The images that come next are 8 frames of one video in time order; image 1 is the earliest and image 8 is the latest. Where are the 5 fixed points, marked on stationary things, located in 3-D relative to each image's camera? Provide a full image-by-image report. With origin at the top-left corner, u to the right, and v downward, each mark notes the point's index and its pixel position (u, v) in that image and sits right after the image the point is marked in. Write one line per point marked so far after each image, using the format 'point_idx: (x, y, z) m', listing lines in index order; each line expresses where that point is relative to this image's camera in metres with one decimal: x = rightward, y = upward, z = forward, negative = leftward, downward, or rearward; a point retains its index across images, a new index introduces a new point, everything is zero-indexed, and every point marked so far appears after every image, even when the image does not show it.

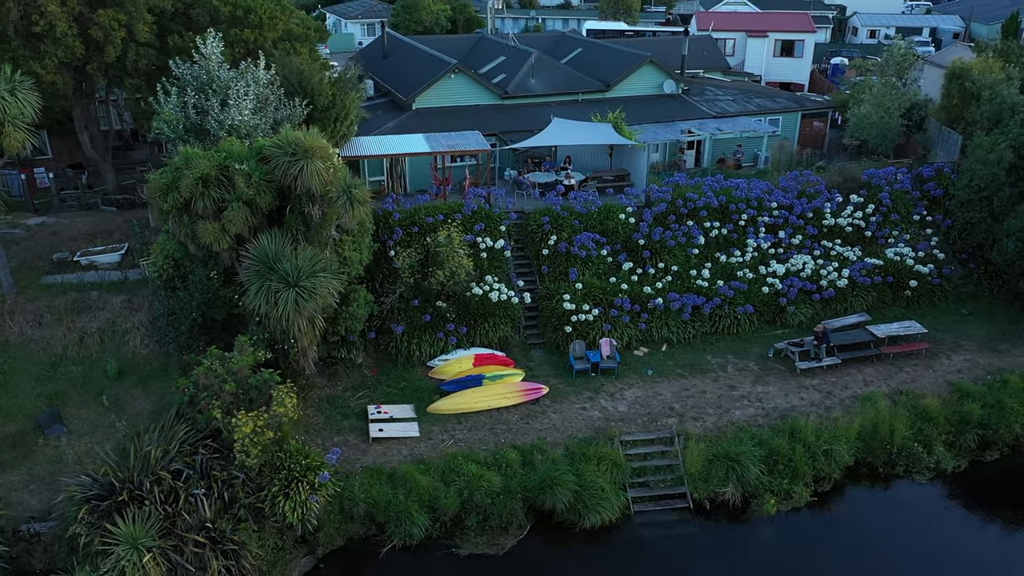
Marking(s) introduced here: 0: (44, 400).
0: (-8.4, -2.0, +14.9) m
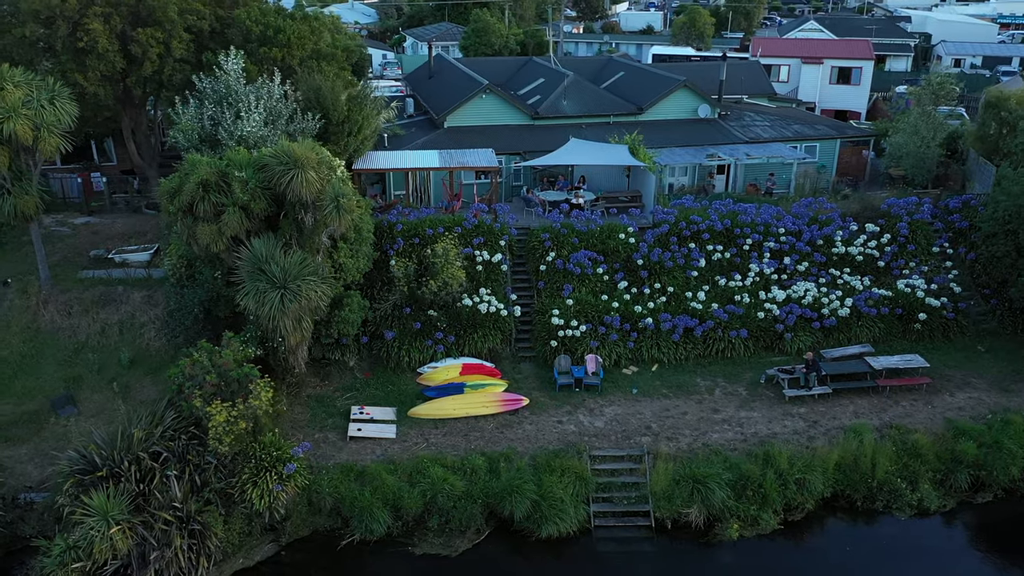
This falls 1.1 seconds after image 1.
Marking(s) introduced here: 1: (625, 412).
0: (-8.8, -1.9, +16.2) m
1: (+2.2, -2.4, +15.9) m
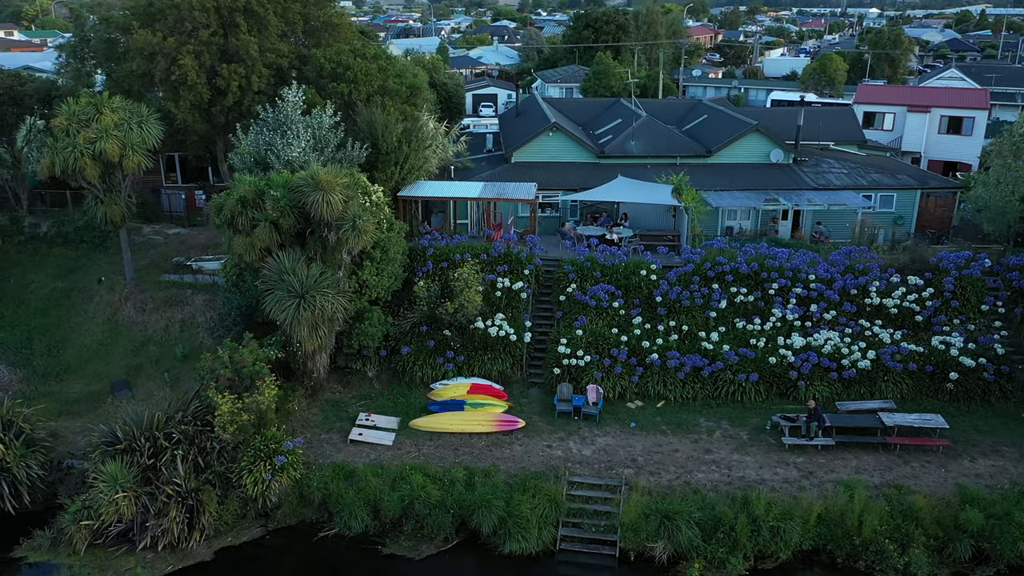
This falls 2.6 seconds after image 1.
0: (-8.6, -1.8, +18.4) m
1: (+2.0, -3.0, +16.1) m
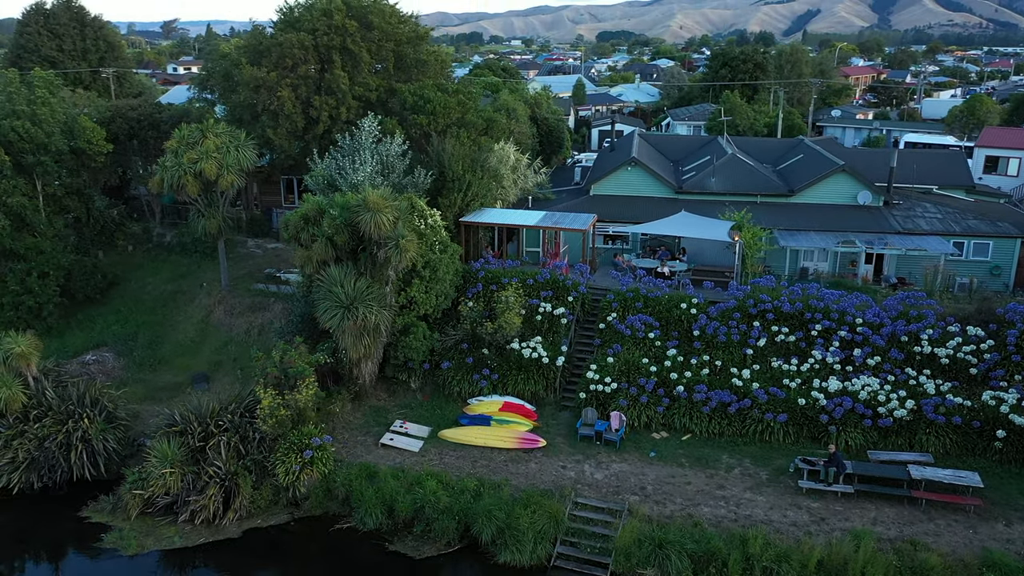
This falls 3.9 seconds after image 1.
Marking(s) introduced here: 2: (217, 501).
0: (-7.6, -1.9, +20.6) m
1: (+2.3, -3.6, +16.3) m
2: (-5.7, -4.1, +15.9) m
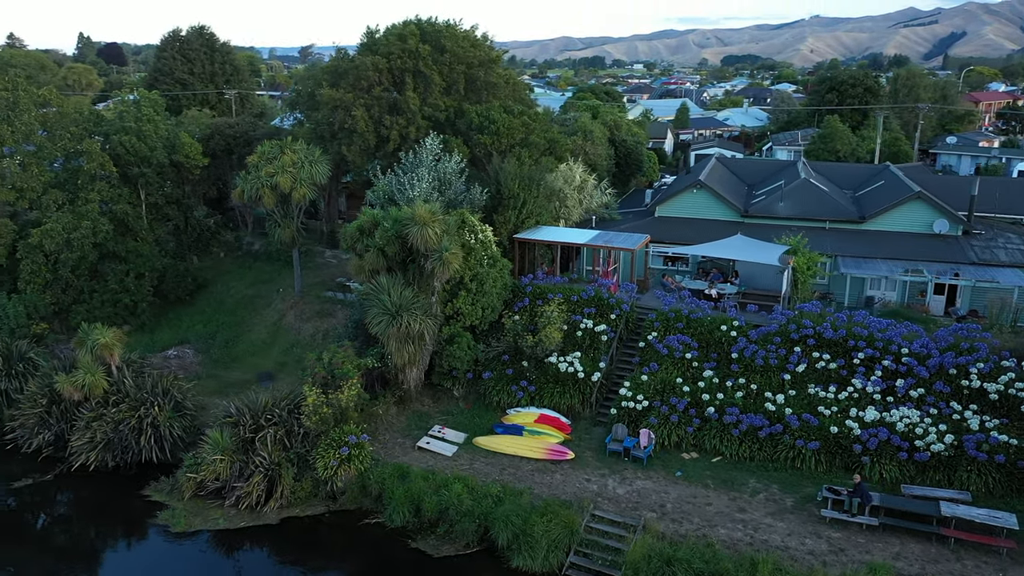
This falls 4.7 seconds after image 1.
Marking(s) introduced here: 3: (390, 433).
0: (-6.4, -2.0, +22.0) m
1: (+2.8, -4.0, +16.4) m
2: (-5.2, -4.1, +17.0) m
3: (-2.8, -3.3, +18.7) m
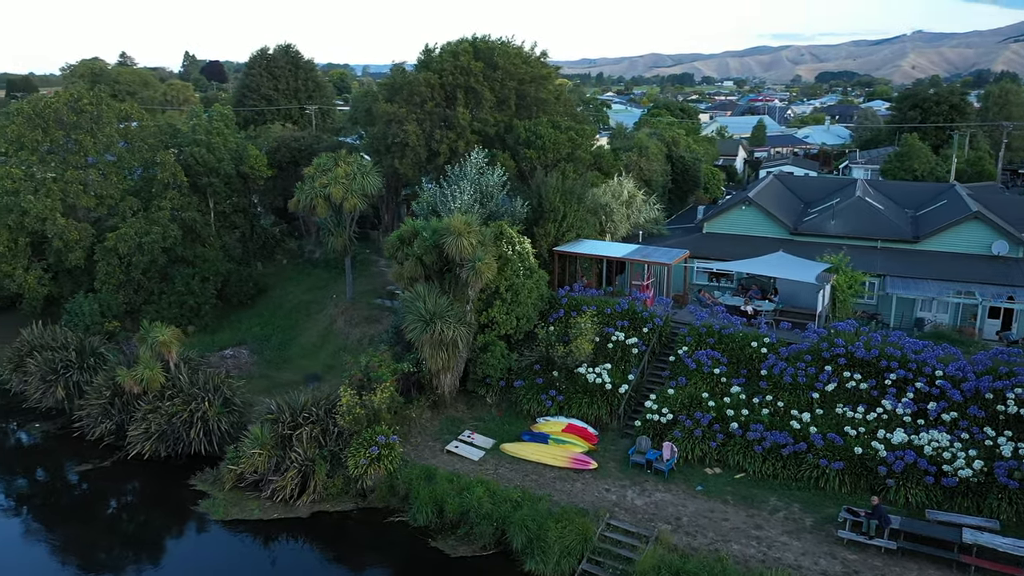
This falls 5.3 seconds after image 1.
0: (-5.3, -2.2, +23.0) m
1: (+3.2, -4.2, +16.5) m
2: (-4.7, -4.2, +17.9) m
3: (-2.1, -3.5, +19.3) m
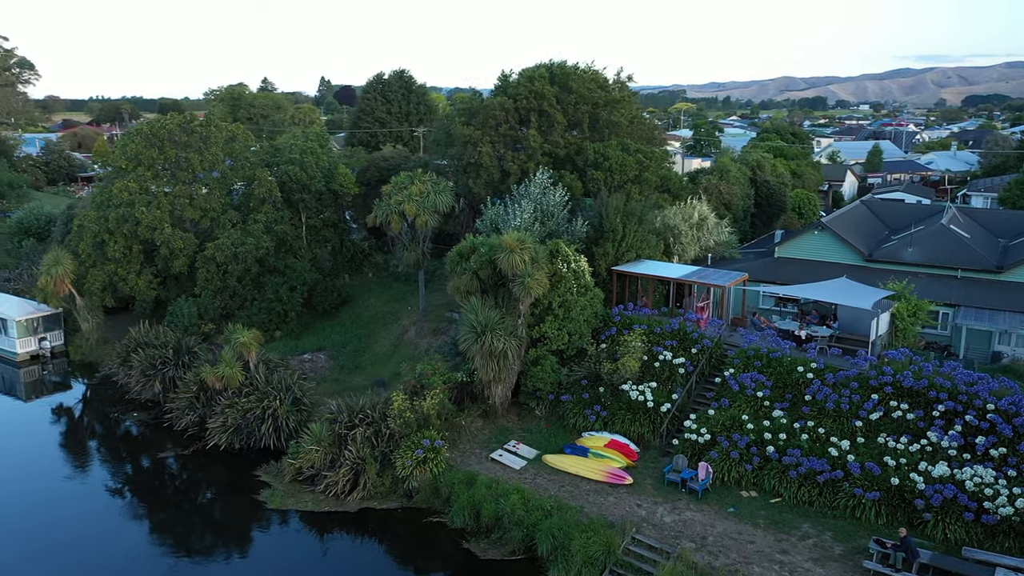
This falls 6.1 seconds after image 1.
0: (-3.6, -2.5, +24.3) m
1: (+3.8, -4.6, +16.5) m
2: (-3.8, -4.4, +19.1) m
3: (-1.0, -3.8, +20.1) m
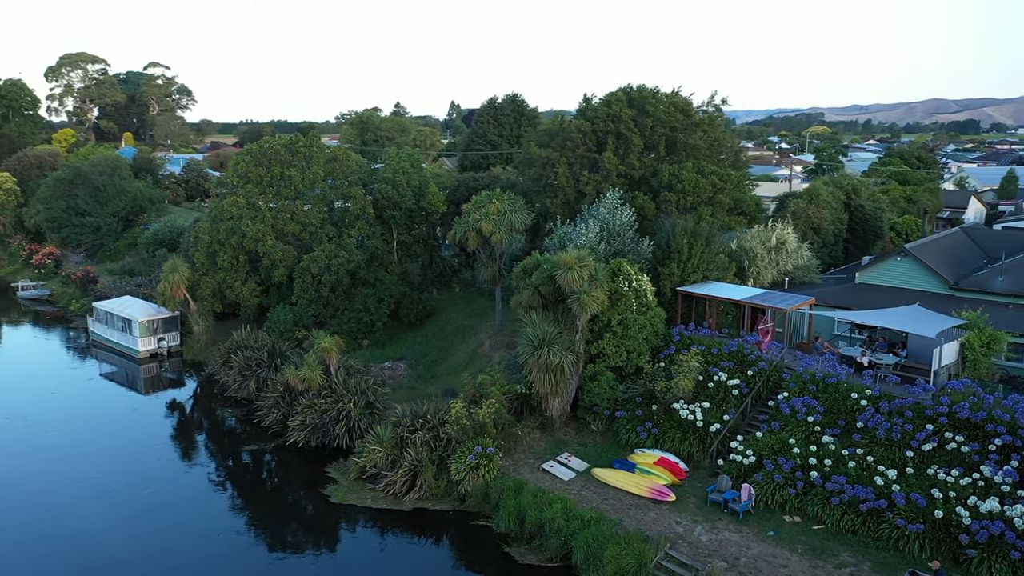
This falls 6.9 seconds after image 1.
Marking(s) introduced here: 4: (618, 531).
0: (-1.6, -2.9, +25.3) m
1: (+4.5, -5.0, +16.5) m
2: (-2.6, -4.7, +20.1) m
3: (+0.3, -4.1, +20.8) m
4: (+2.2, -5.1, +17.1) m
